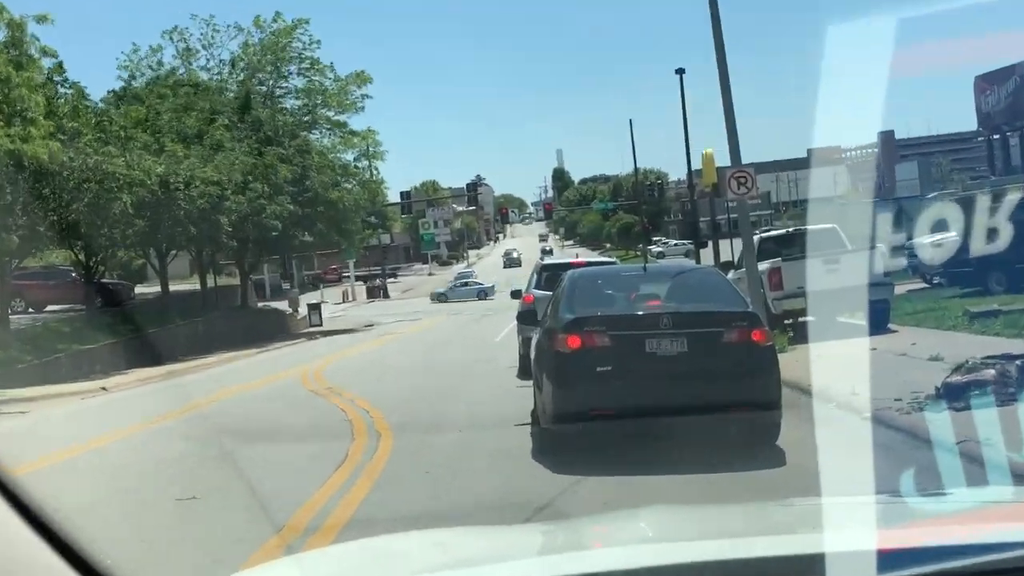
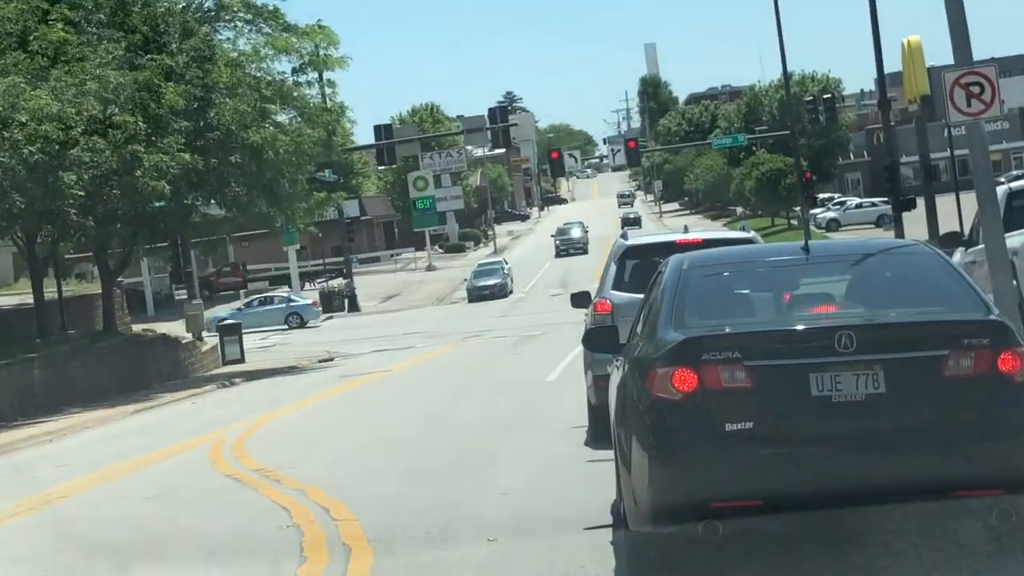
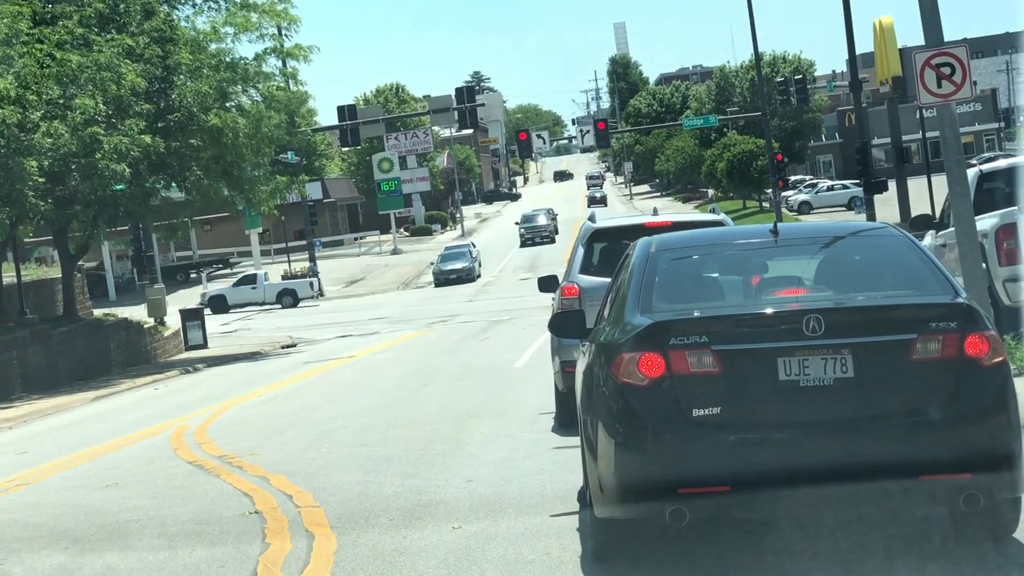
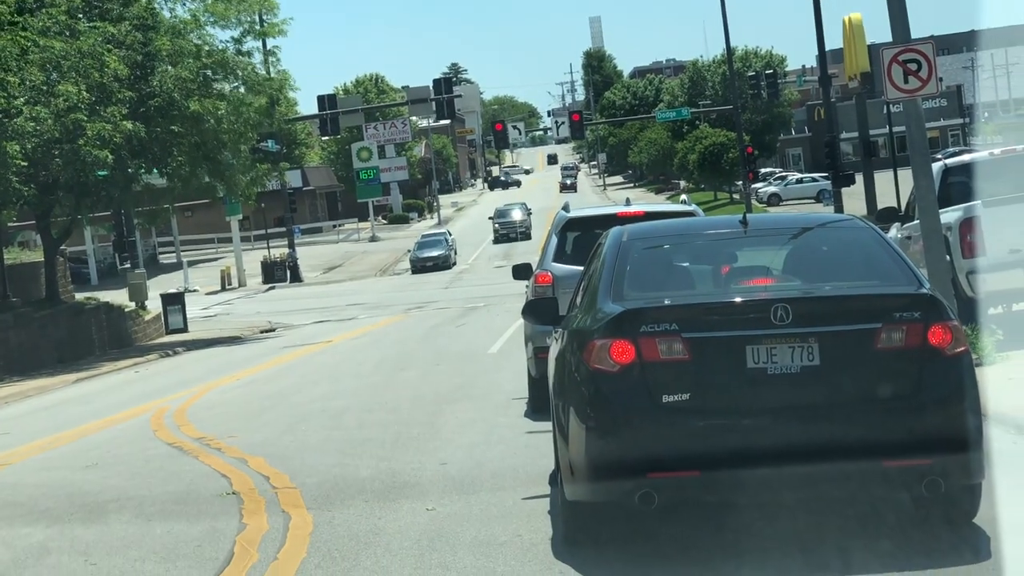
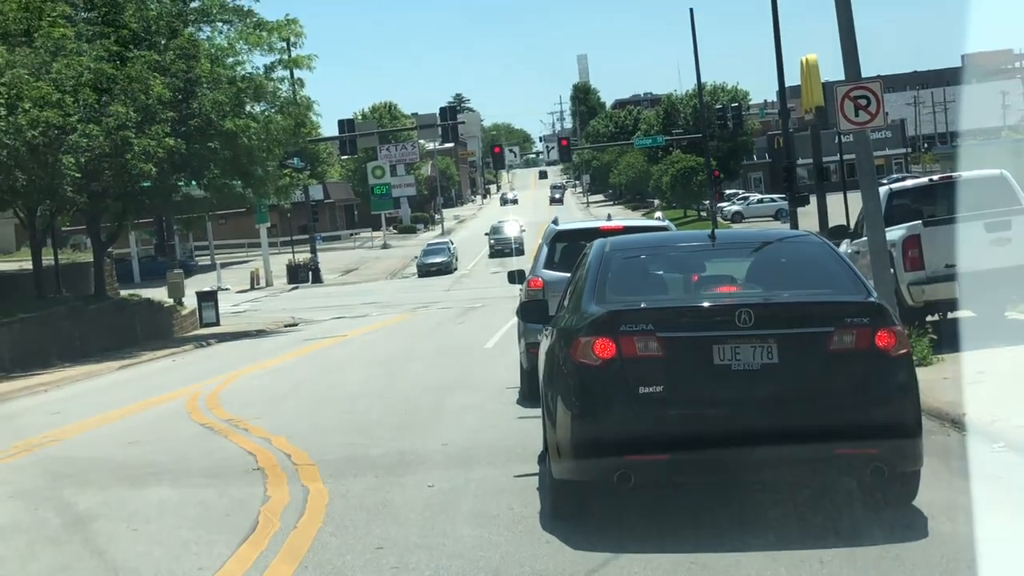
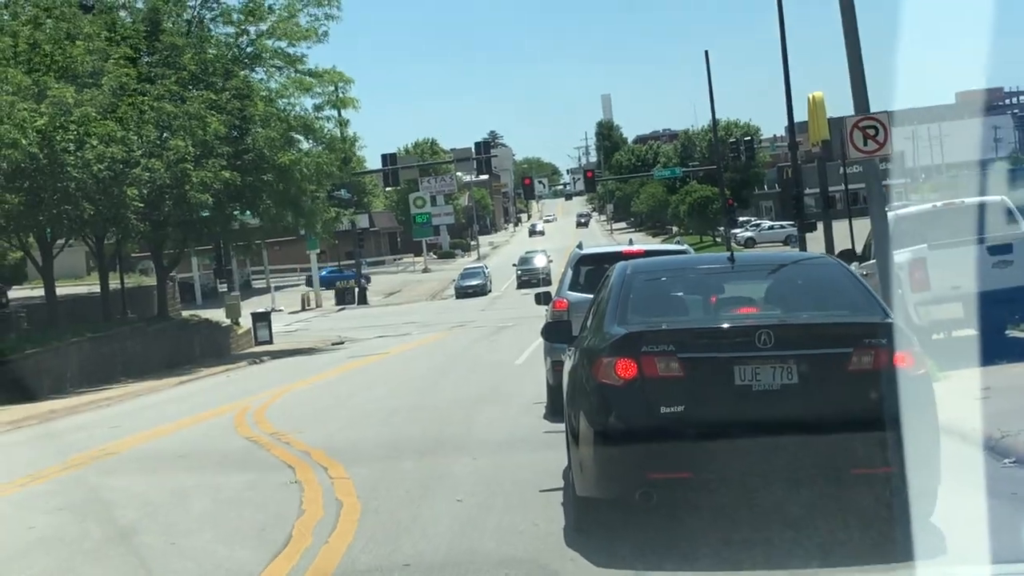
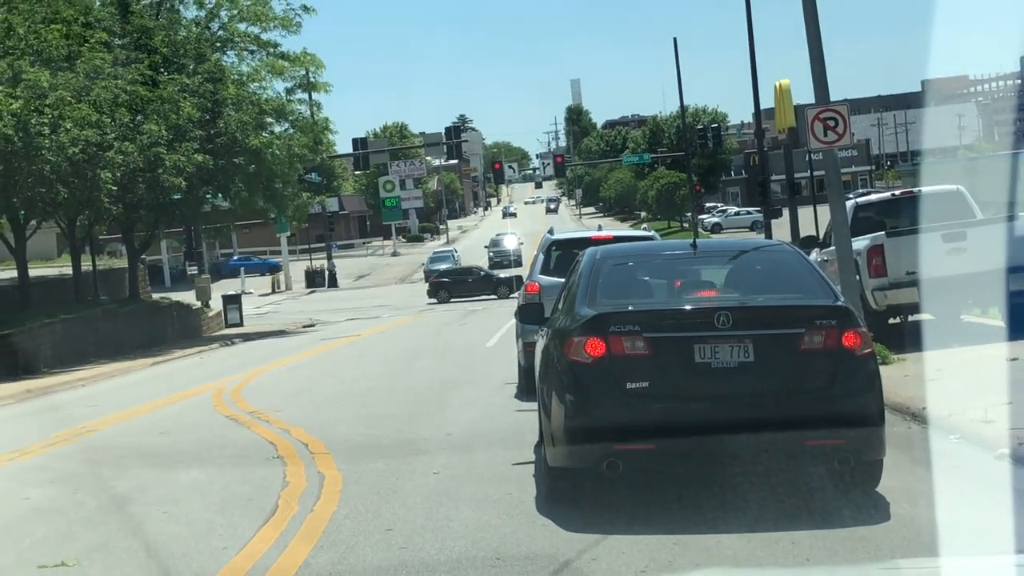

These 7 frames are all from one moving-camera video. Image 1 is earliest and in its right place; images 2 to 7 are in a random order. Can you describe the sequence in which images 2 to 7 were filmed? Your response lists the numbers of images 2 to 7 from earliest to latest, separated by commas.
2, 3, 4, 5, 7, 6
